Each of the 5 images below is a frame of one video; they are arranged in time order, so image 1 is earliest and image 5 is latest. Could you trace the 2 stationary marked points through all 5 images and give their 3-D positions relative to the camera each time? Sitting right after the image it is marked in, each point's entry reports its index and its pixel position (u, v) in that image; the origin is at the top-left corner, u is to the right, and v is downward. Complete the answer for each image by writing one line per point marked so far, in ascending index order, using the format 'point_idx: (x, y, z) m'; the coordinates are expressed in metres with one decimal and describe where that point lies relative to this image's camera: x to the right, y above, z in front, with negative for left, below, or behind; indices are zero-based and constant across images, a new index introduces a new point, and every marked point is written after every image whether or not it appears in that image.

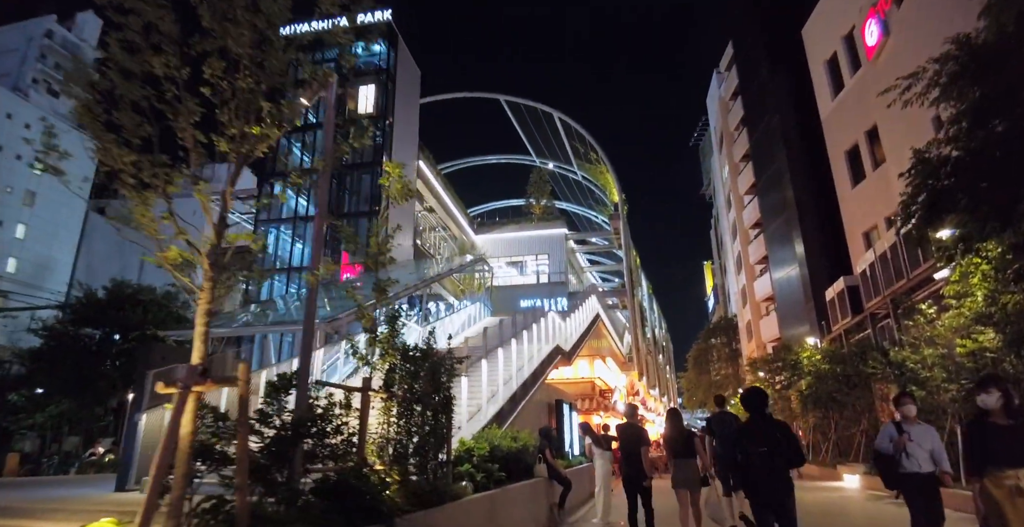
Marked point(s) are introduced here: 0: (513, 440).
0: (0.0, -2.7, +8.1) m
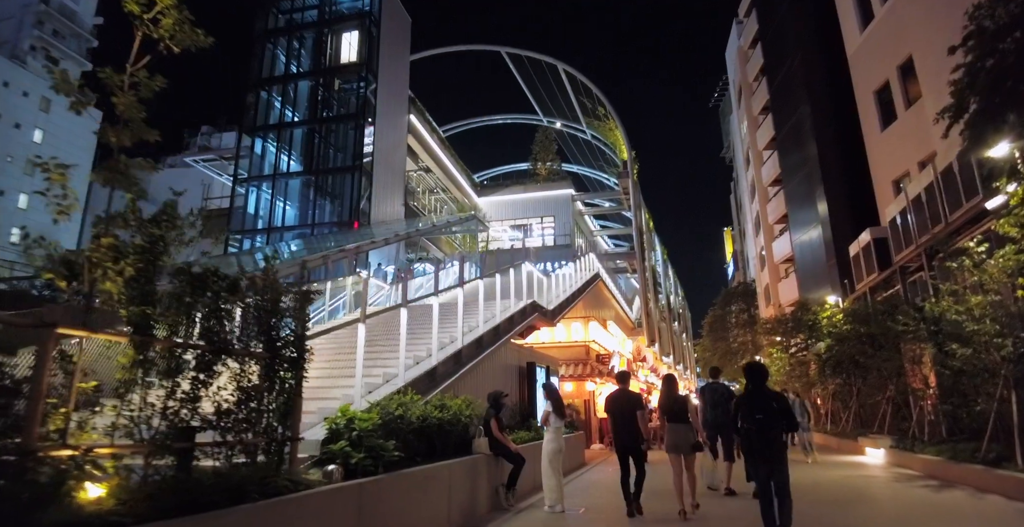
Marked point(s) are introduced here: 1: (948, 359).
0: (-0.9, -1.8, +6.5) m
1: (+7.7, -1.7, +9.5) m
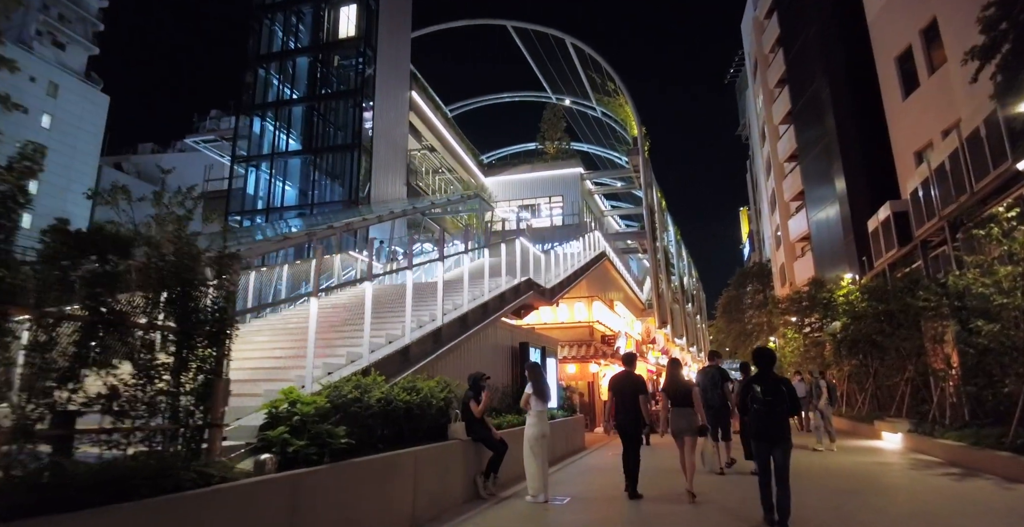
0: (-1.2, -1.4, +5.9) m
1: (+7.5, -1.2, +8.8) m
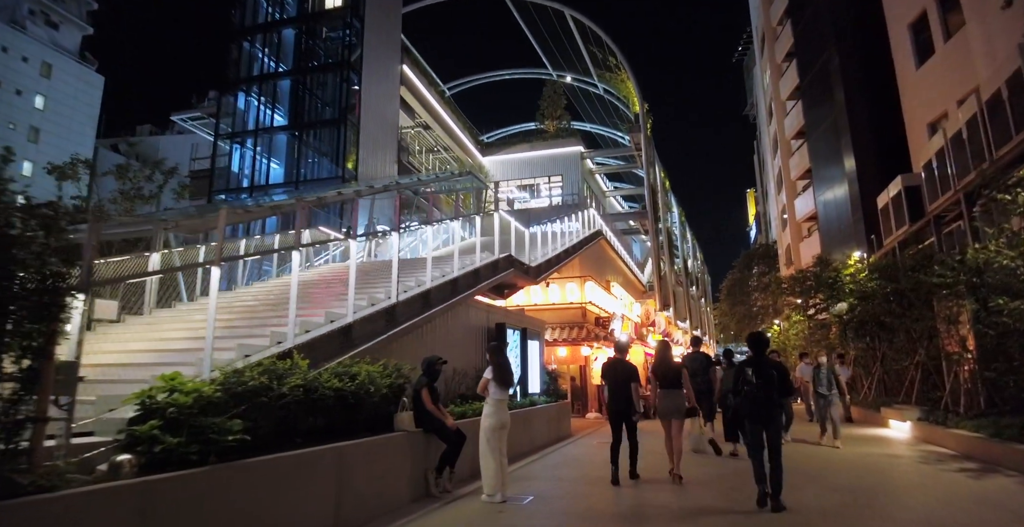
0: (-1.7, -1.1, +5.2) m
1: (+7.1, -0.8, +7.9) m
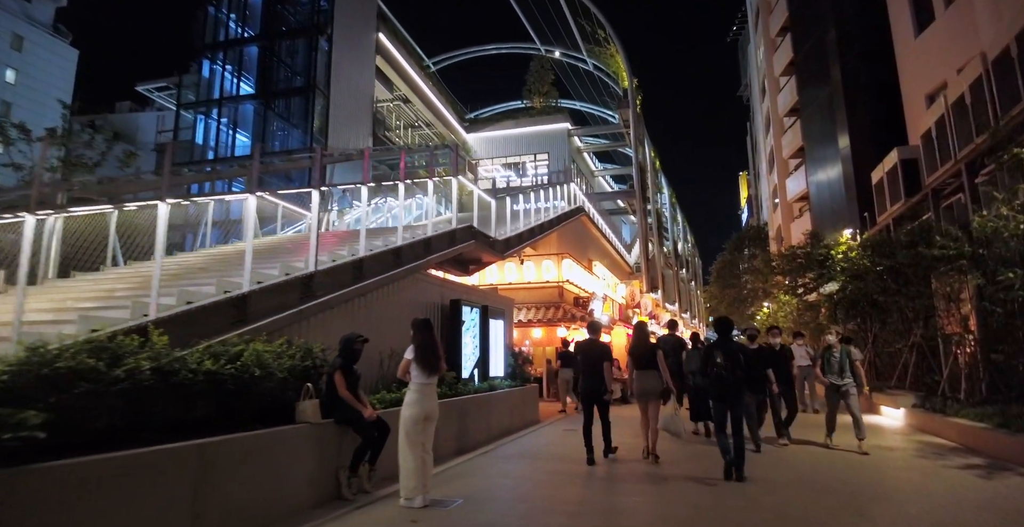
0: (-2.3, -0.8, +4.2) m
1: (+6.4, -0.4, +7.0) m
